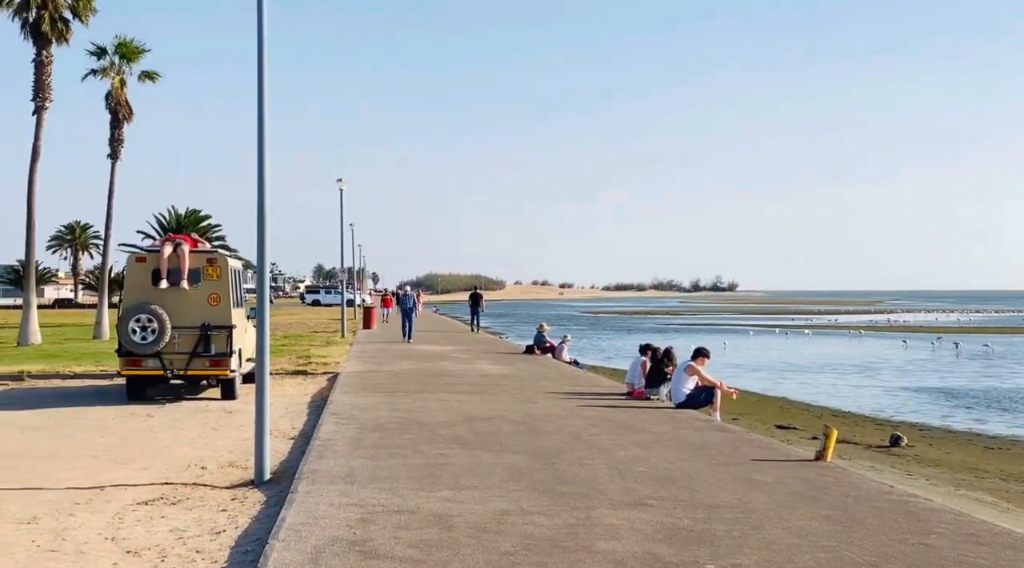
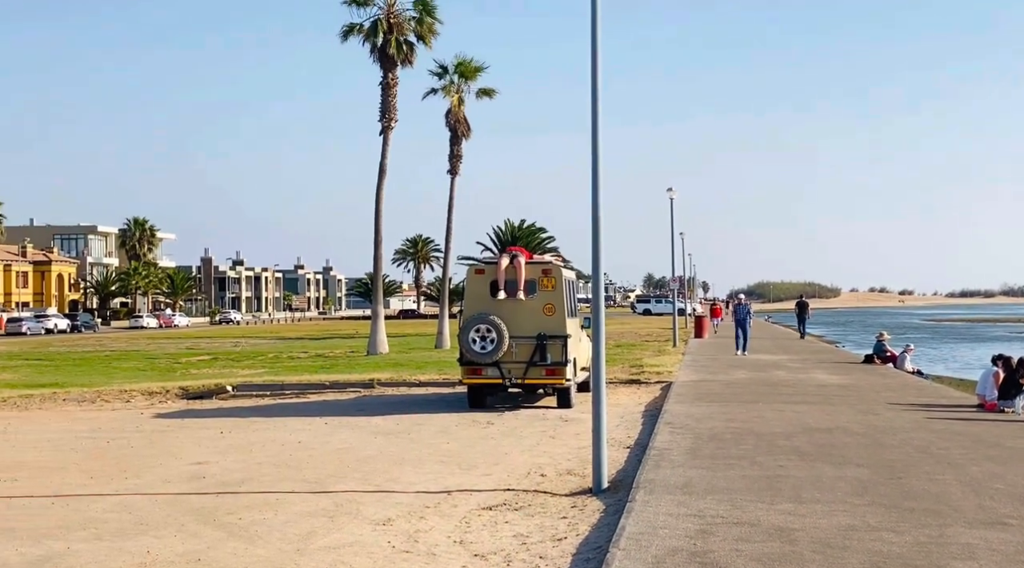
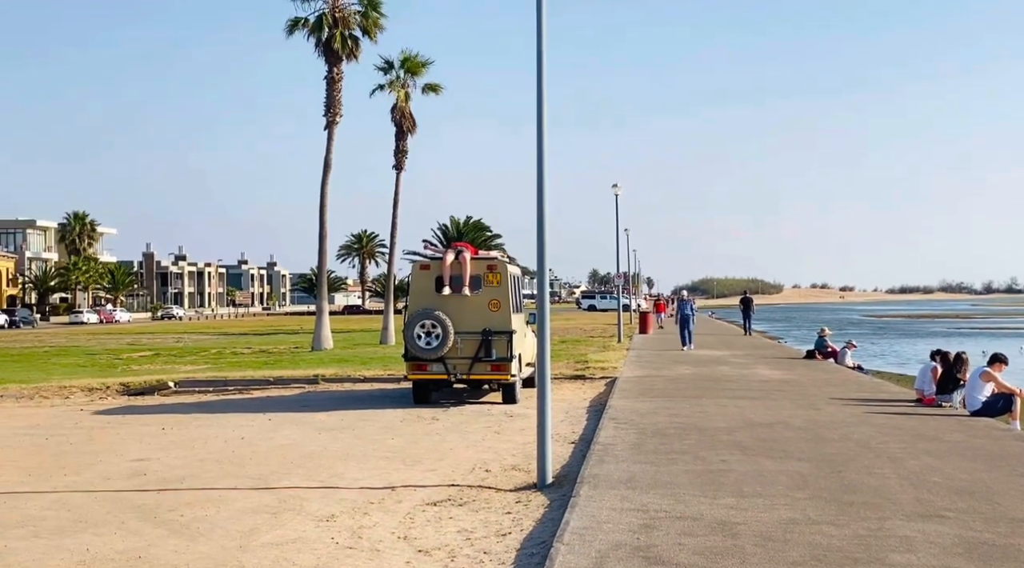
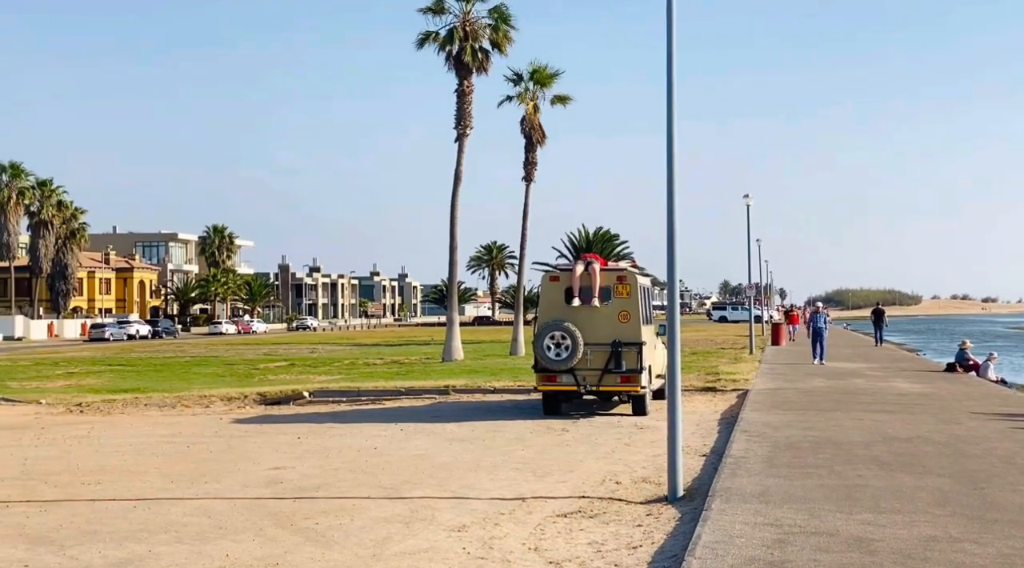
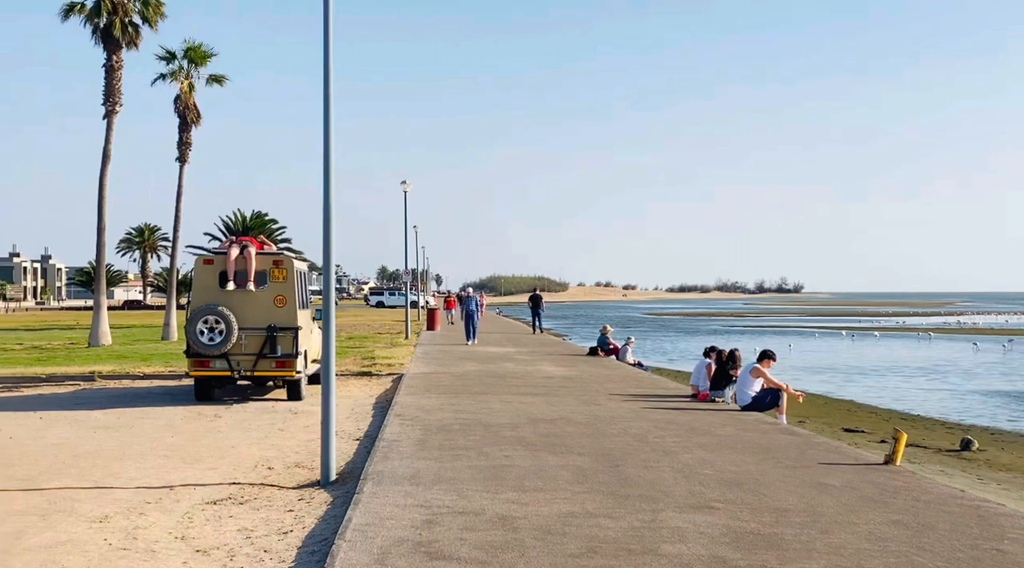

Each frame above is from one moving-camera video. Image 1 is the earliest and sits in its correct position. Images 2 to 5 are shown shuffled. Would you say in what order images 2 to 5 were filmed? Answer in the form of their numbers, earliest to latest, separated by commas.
5, 3, 2, 4
